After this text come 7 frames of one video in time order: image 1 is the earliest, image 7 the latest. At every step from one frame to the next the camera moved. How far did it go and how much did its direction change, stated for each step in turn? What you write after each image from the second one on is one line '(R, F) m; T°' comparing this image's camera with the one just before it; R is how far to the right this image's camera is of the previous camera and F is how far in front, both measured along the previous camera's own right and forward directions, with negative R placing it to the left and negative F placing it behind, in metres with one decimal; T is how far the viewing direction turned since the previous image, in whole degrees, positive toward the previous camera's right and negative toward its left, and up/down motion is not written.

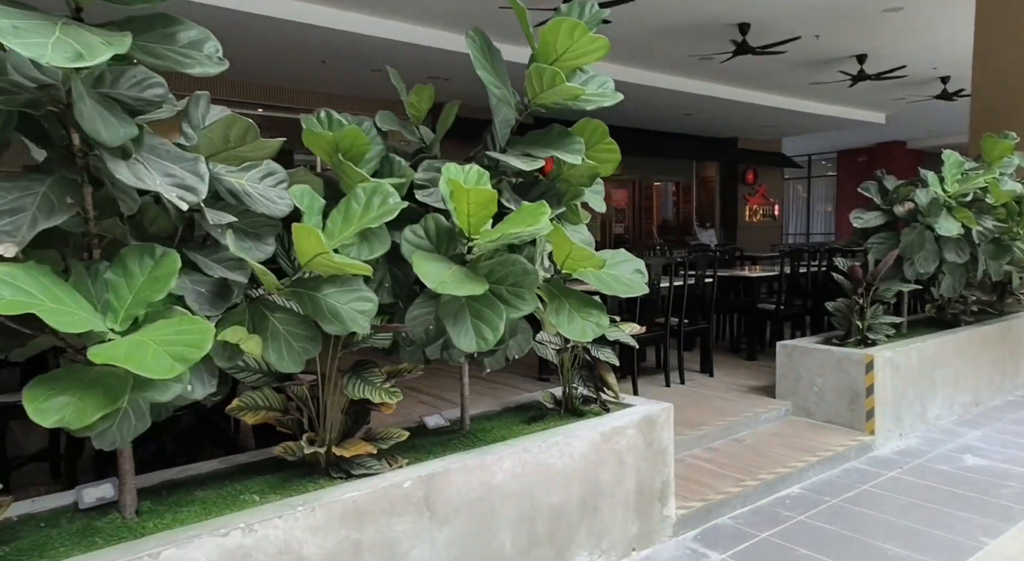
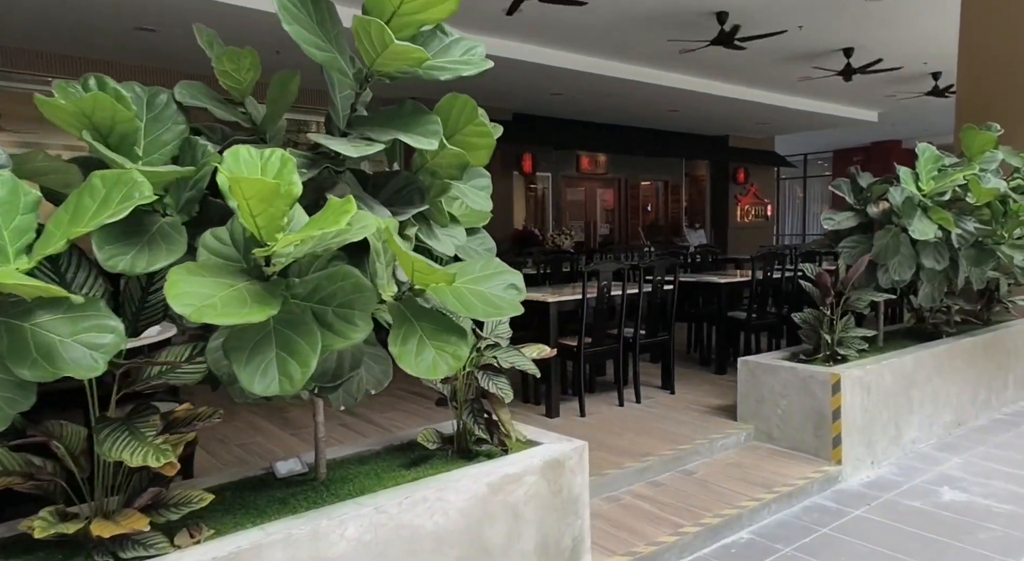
(+0.3, +0.5) m; 0°
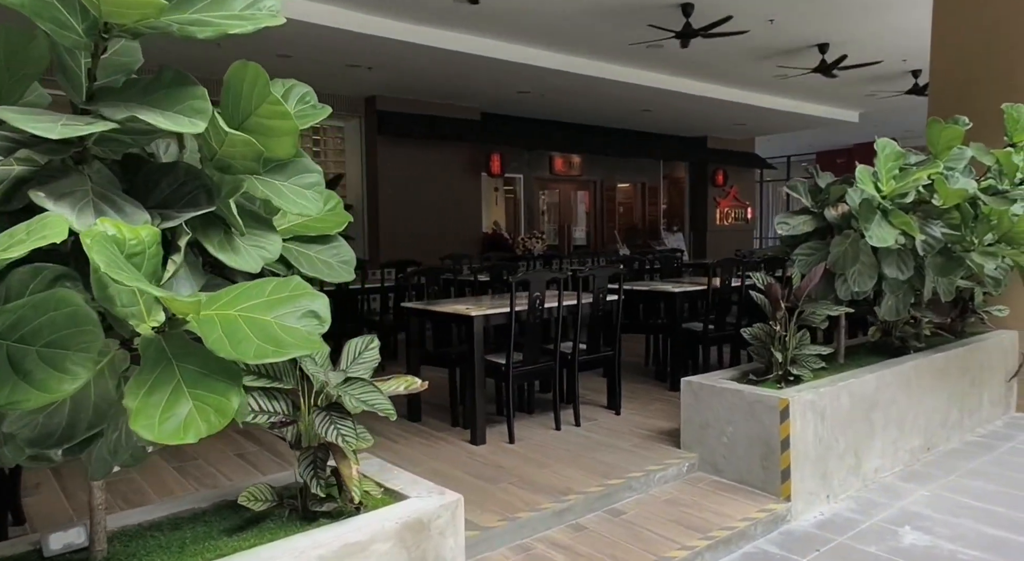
(+0.3, +0.4) m; +1°
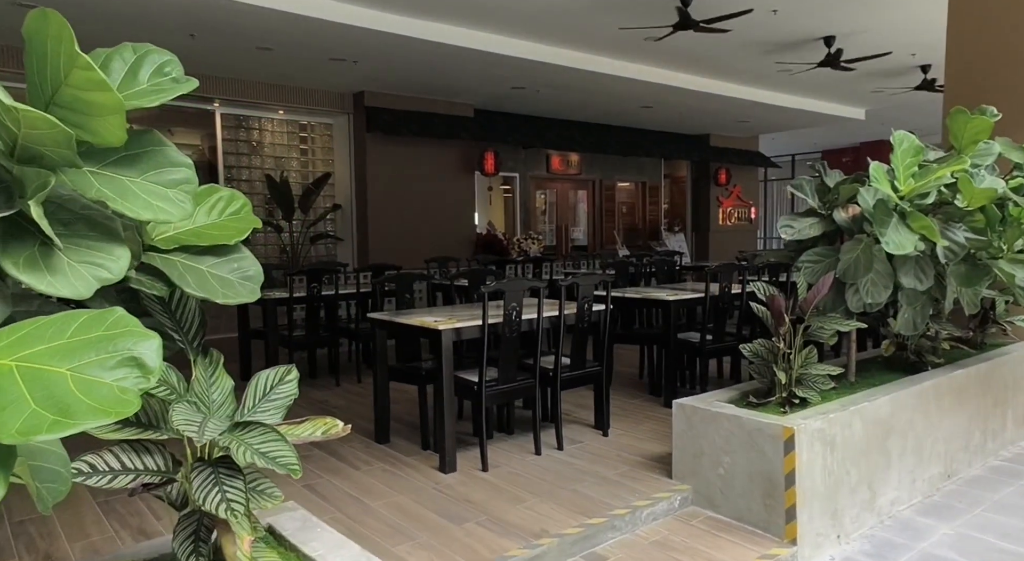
(+0.1, +0.4) m; 0°
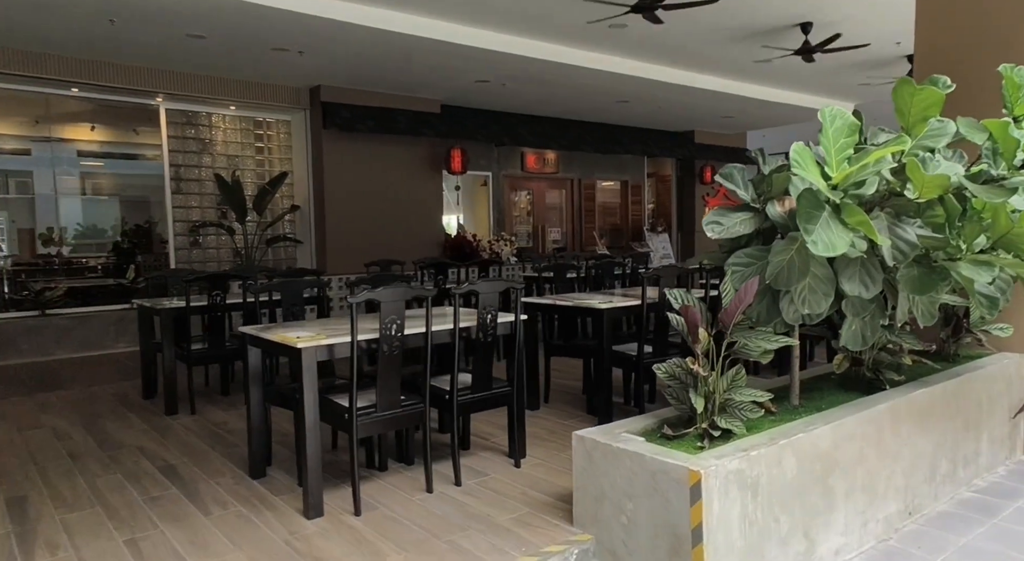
(+0.5, +0.5) m; 0°
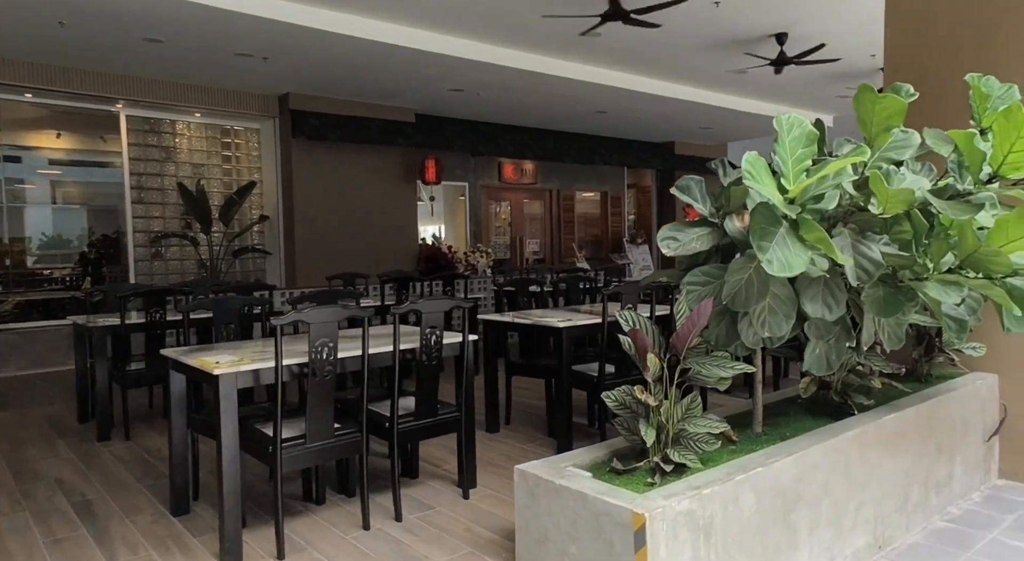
(+0.2, +0.2) m; +1°
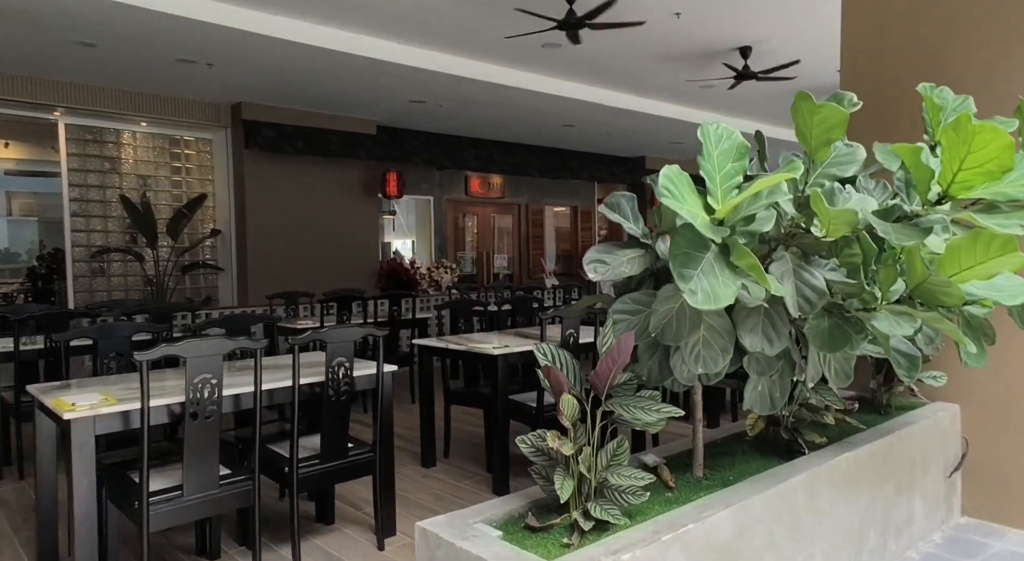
(+0.2, +0.3) m; +1°
